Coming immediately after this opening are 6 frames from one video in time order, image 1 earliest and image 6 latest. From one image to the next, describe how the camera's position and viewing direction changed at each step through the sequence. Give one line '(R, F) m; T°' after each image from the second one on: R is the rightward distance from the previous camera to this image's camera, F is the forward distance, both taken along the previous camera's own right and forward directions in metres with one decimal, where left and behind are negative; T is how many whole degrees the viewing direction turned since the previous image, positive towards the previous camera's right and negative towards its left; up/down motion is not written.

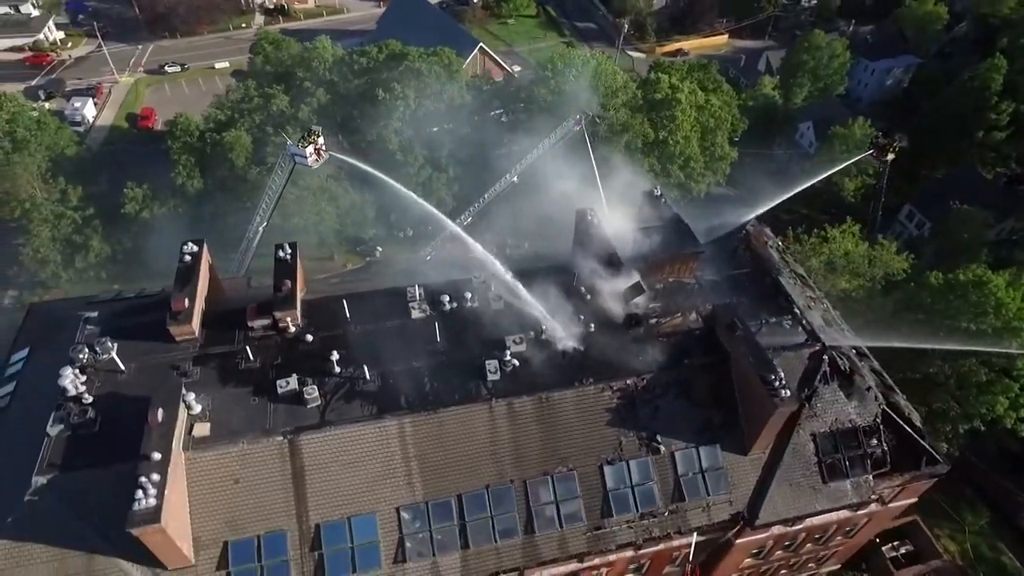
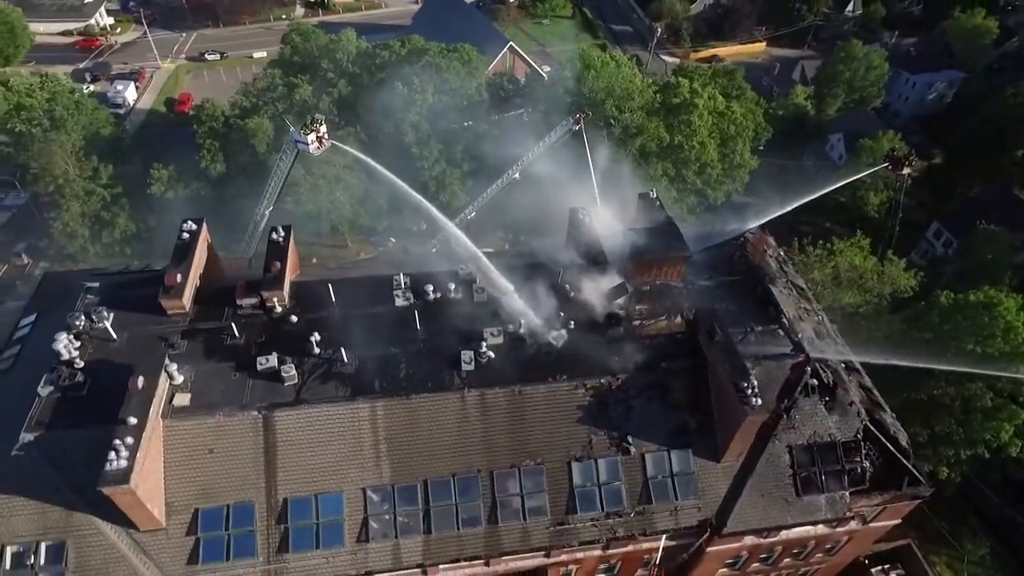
(+2.3, -0.2) m; -3°
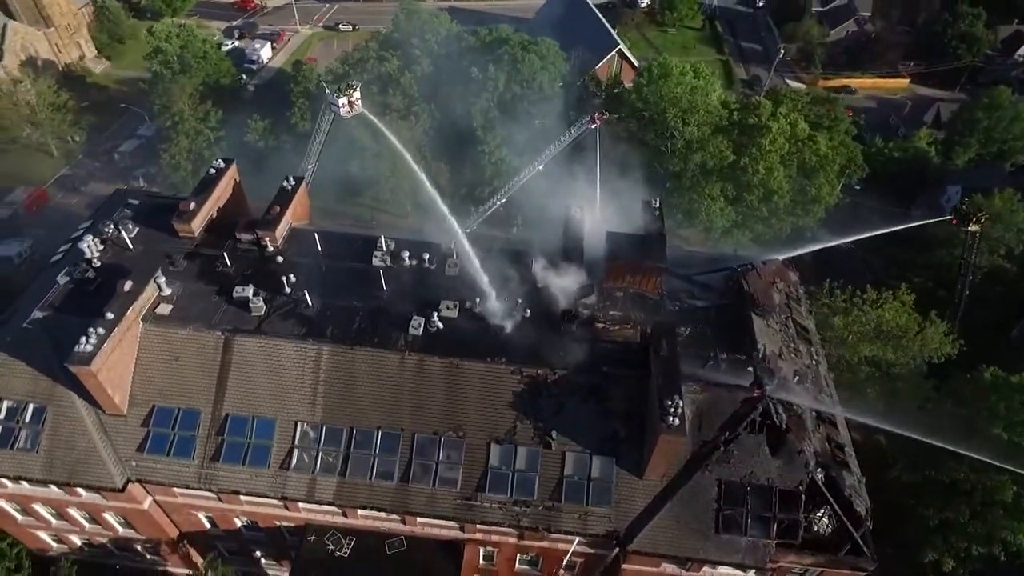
(+6.8, -0.1) m; -10°
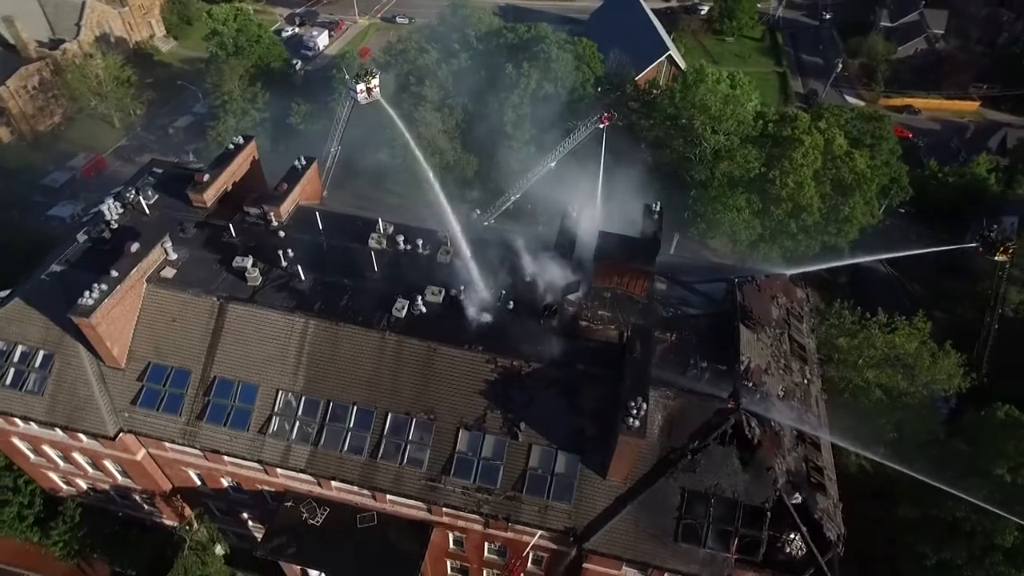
(+3.0, -0.2) m; -4°
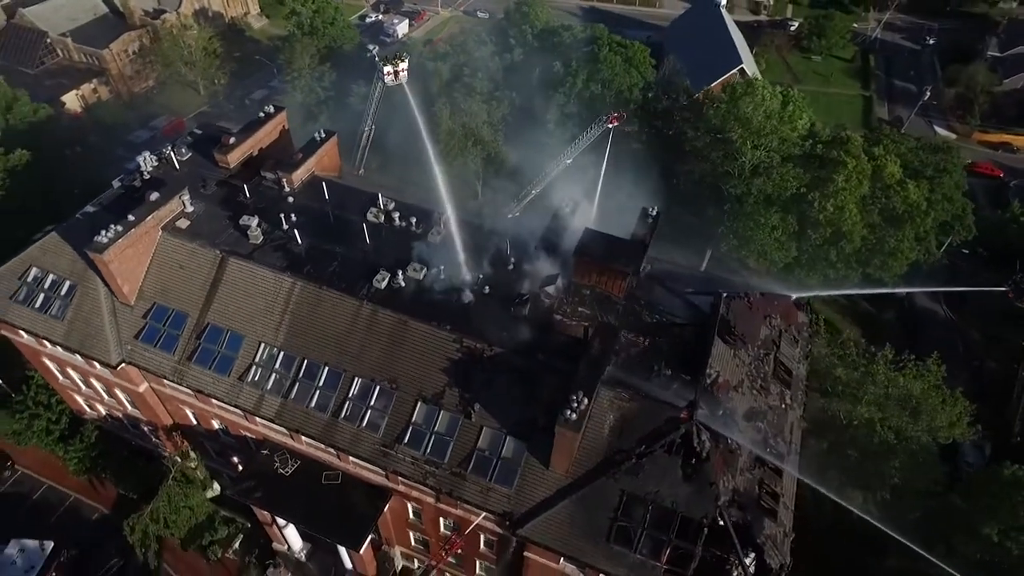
(+4.5, -0.3) m; -7°
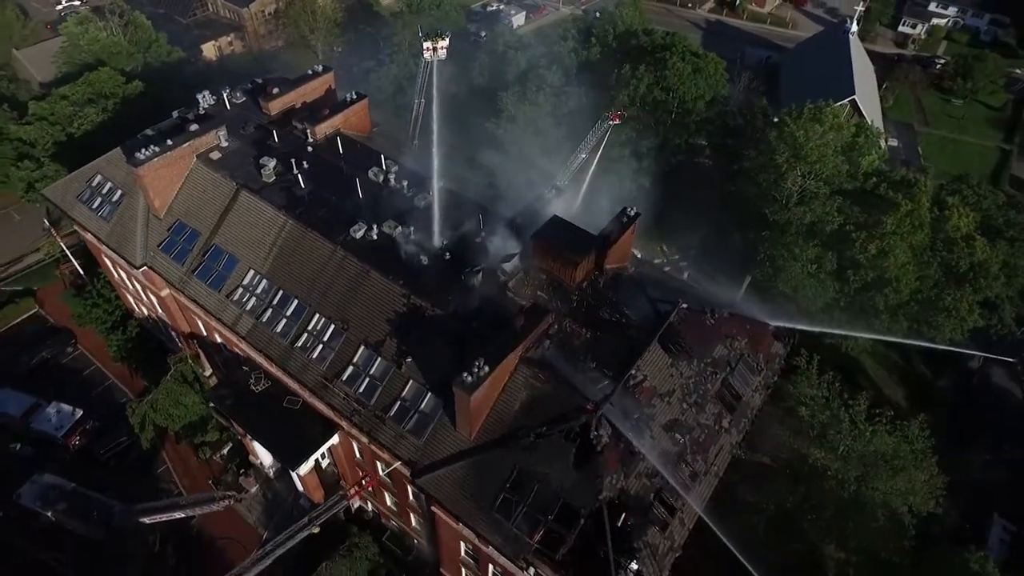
(+7.6, -0.6) m; -10°
